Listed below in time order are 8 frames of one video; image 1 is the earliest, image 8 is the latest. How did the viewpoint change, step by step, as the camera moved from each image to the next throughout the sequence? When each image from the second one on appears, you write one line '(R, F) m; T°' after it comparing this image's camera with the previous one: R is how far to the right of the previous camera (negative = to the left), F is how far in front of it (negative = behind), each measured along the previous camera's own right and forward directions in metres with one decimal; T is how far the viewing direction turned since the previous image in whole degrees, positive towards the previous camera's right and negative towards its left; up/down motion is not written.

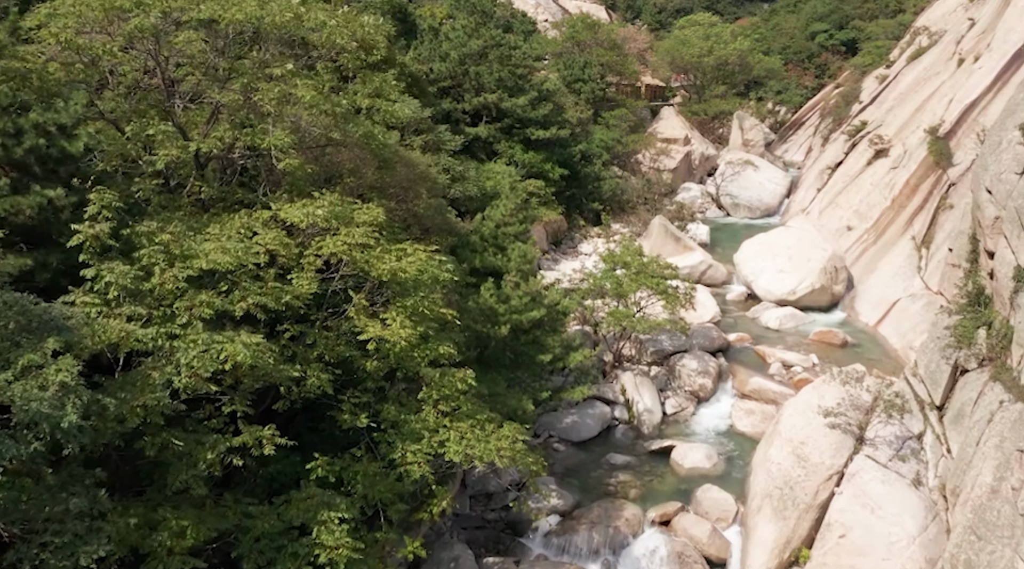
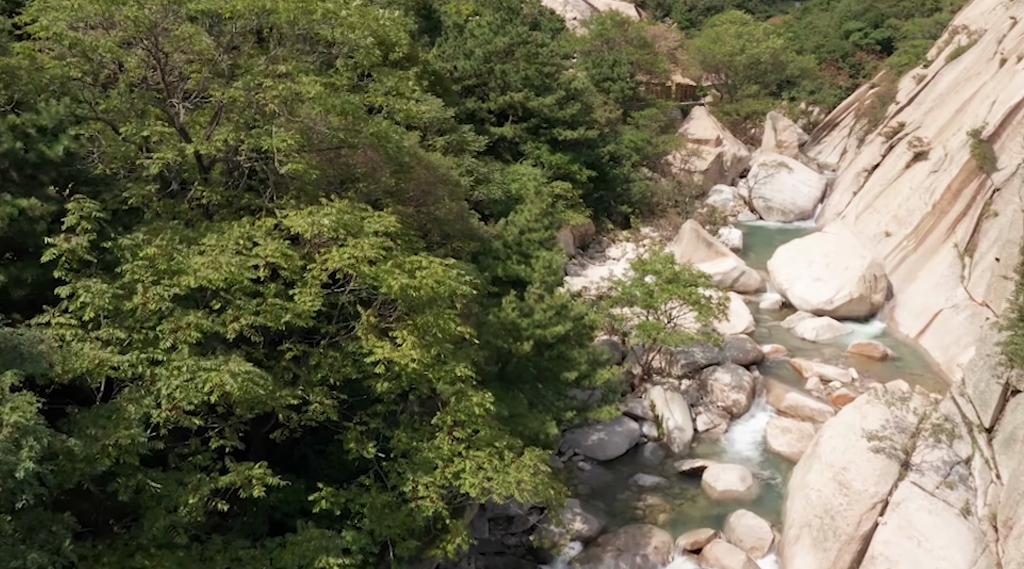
(0.0, +0.8) m; -2°
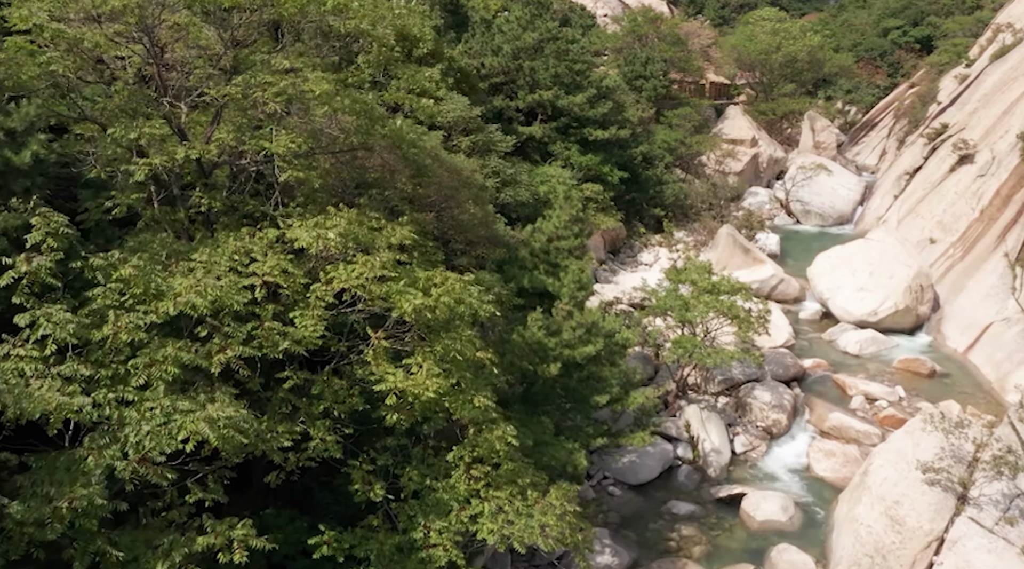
(0.0, +1.0) m; -2°
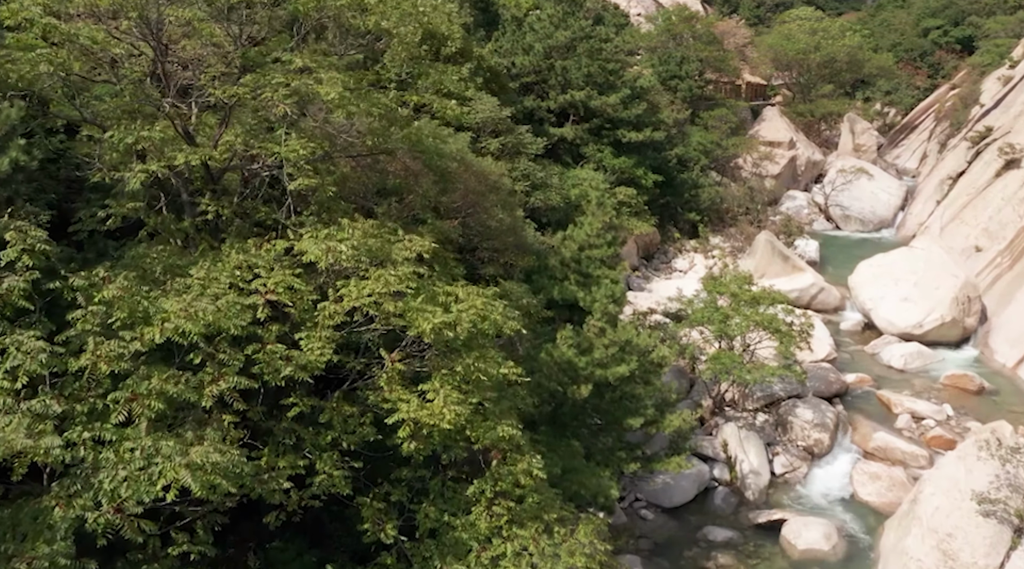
(0.0, +0.7) m; -2°
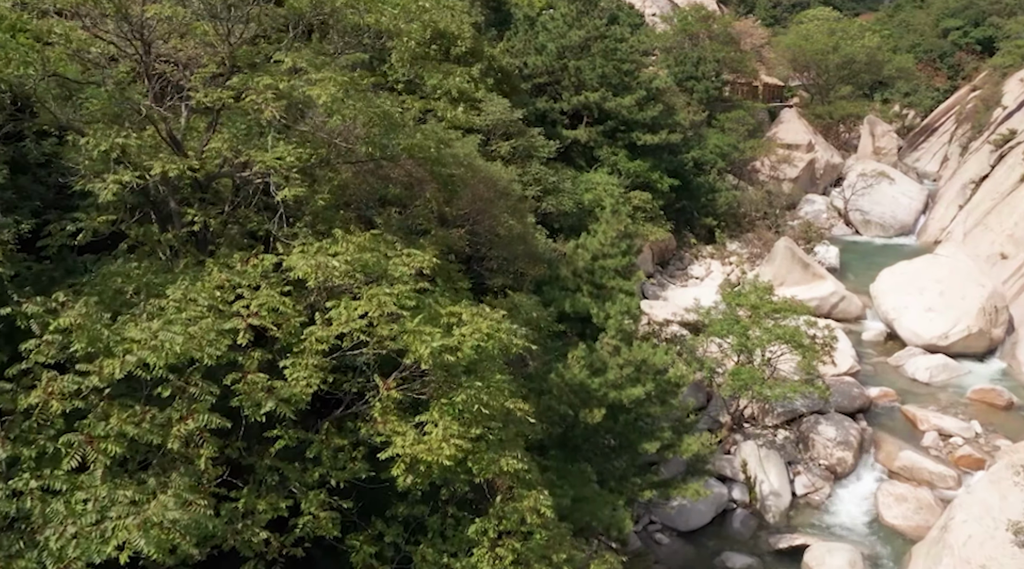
(0.0, +0.7) m; -1°
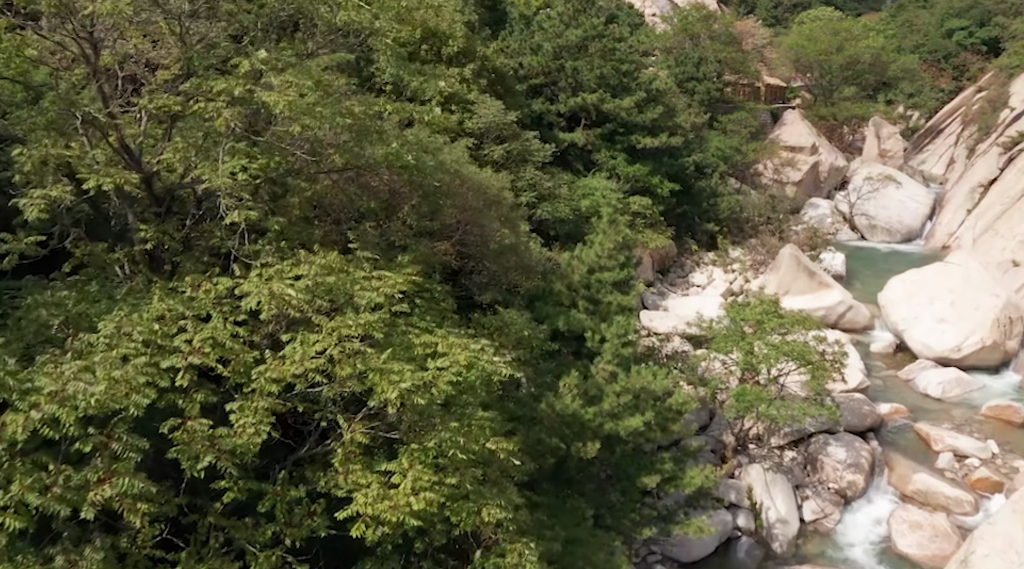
(+0.1, +0.8) m; 0°
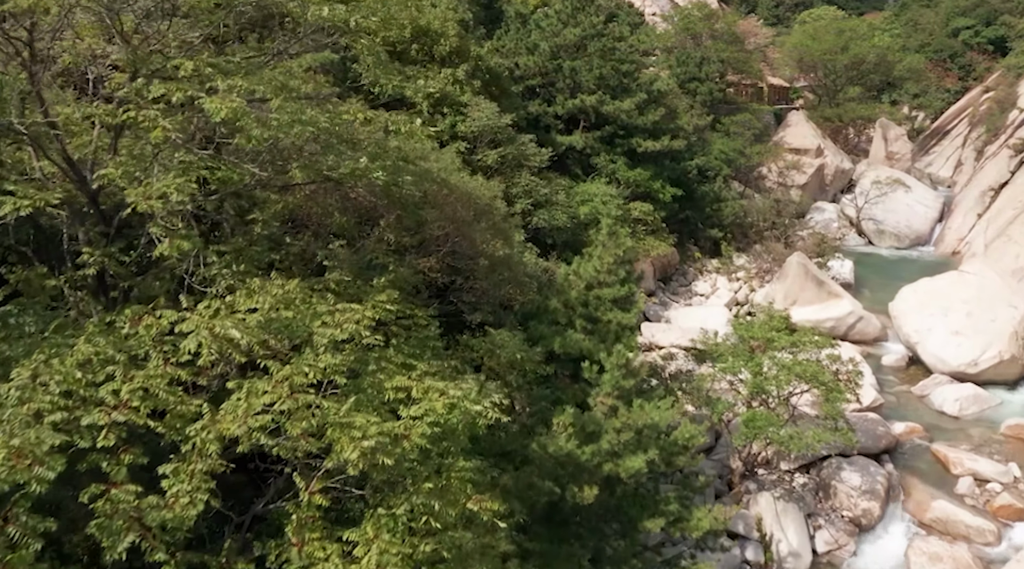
(+0.1, +0.9) m; 0°
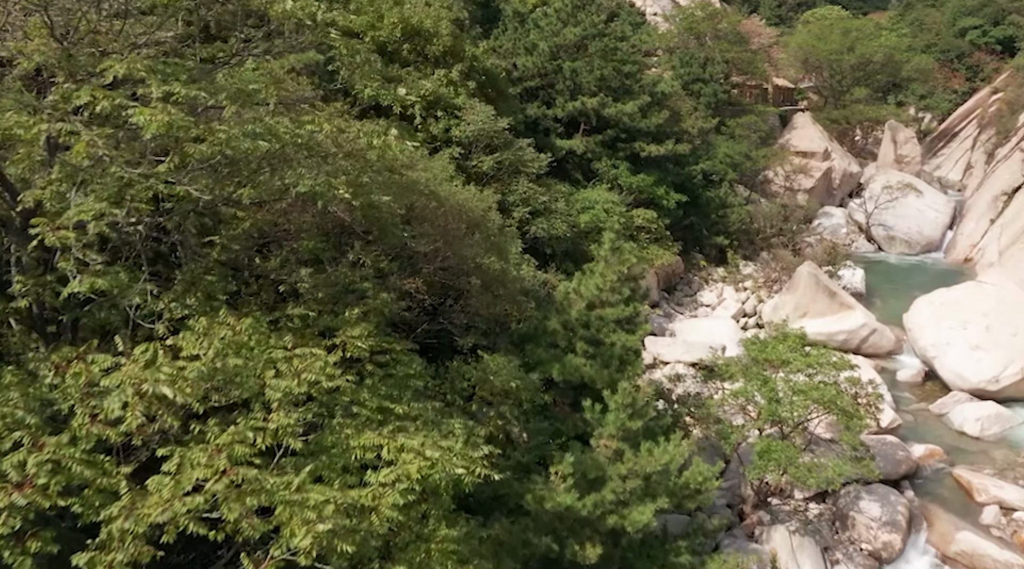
(+0.1, +0.9) m; 0°
